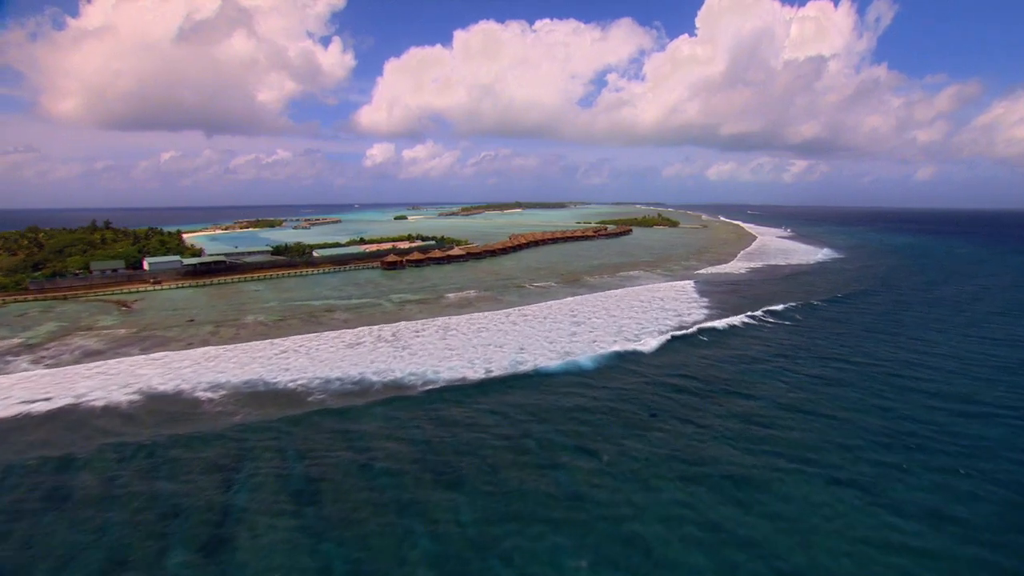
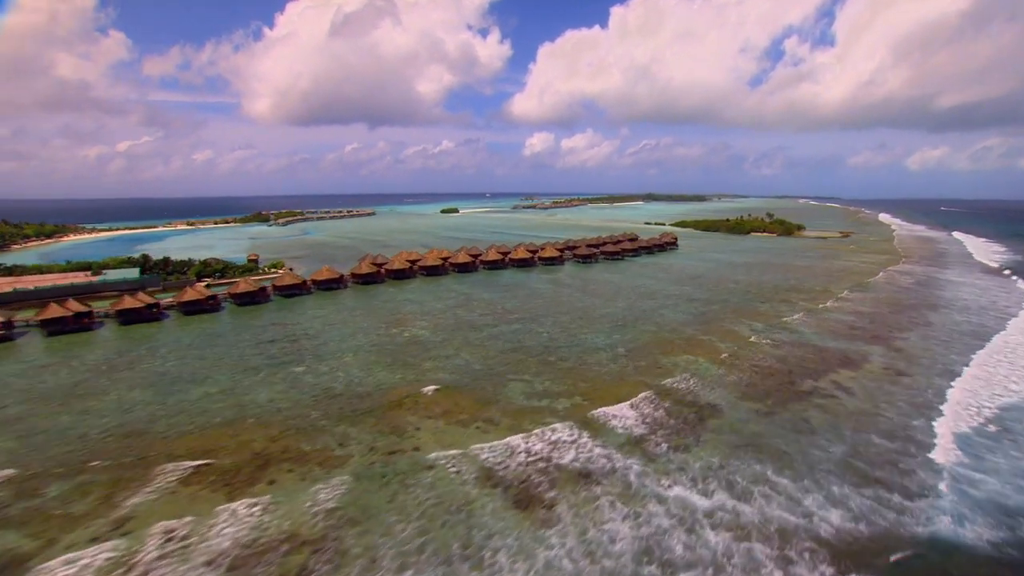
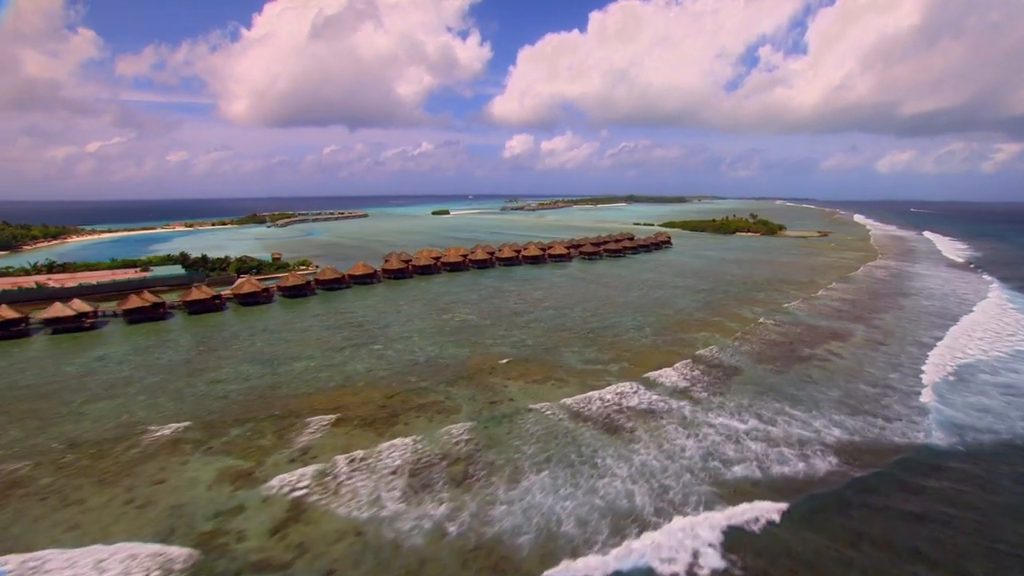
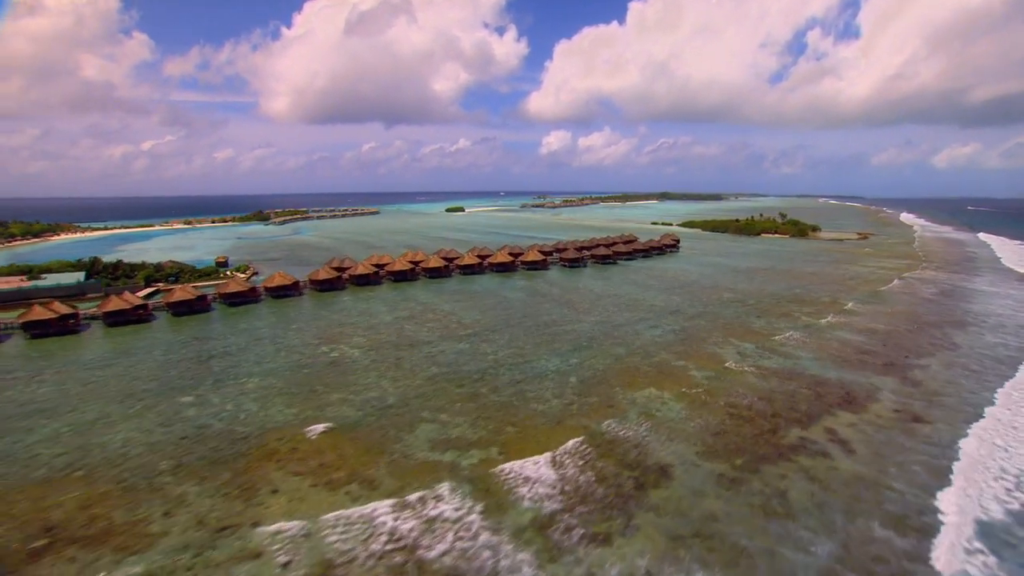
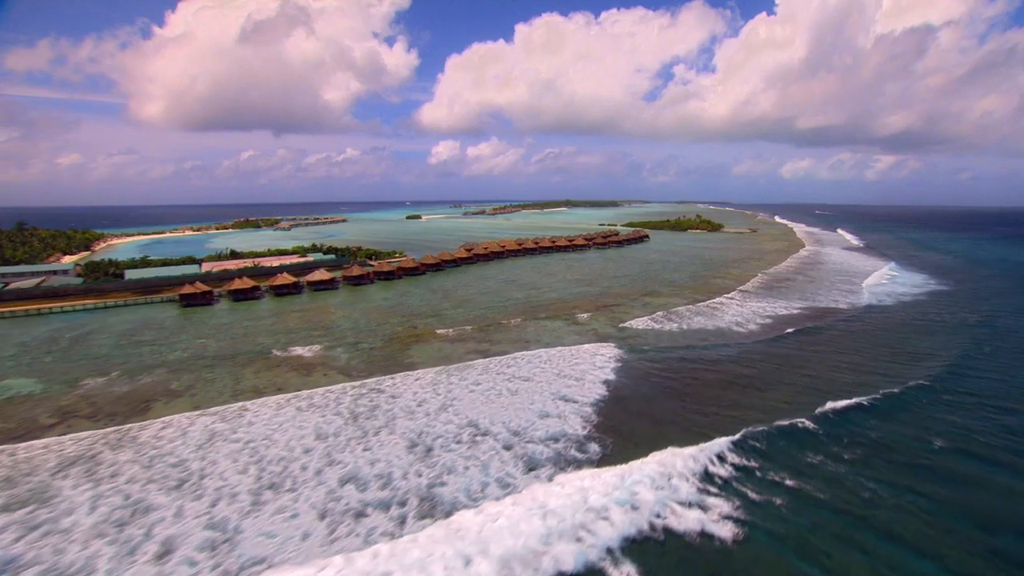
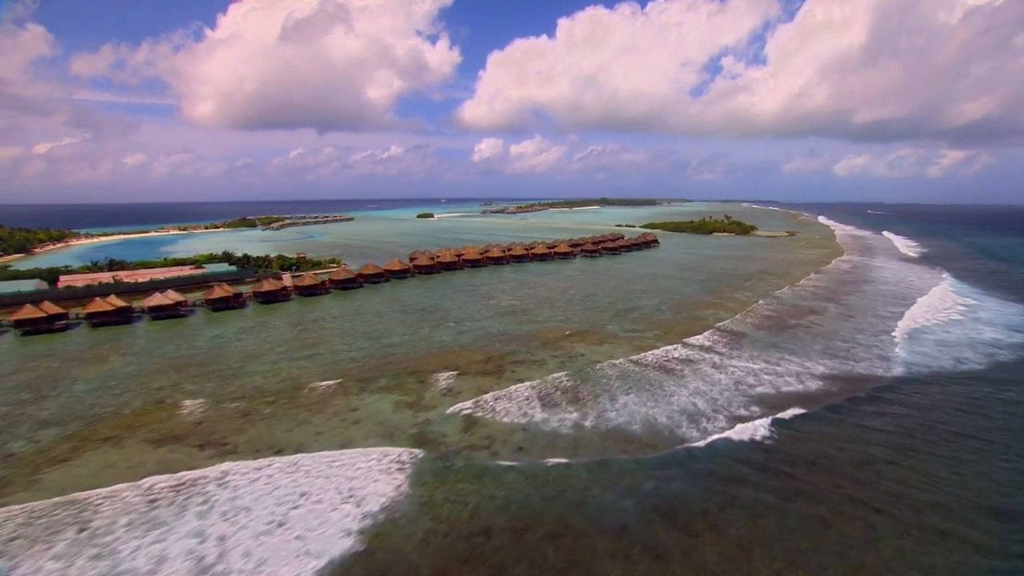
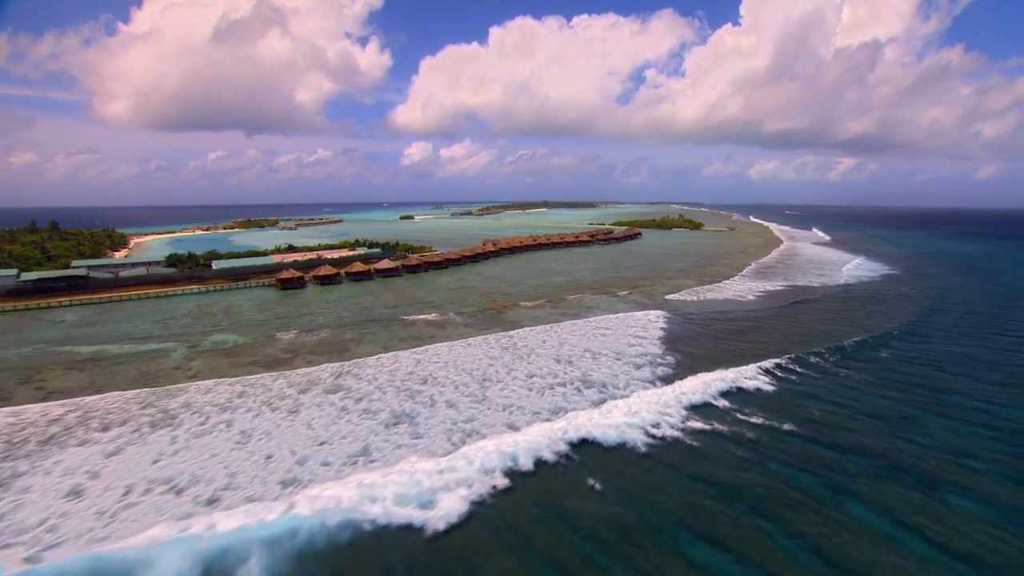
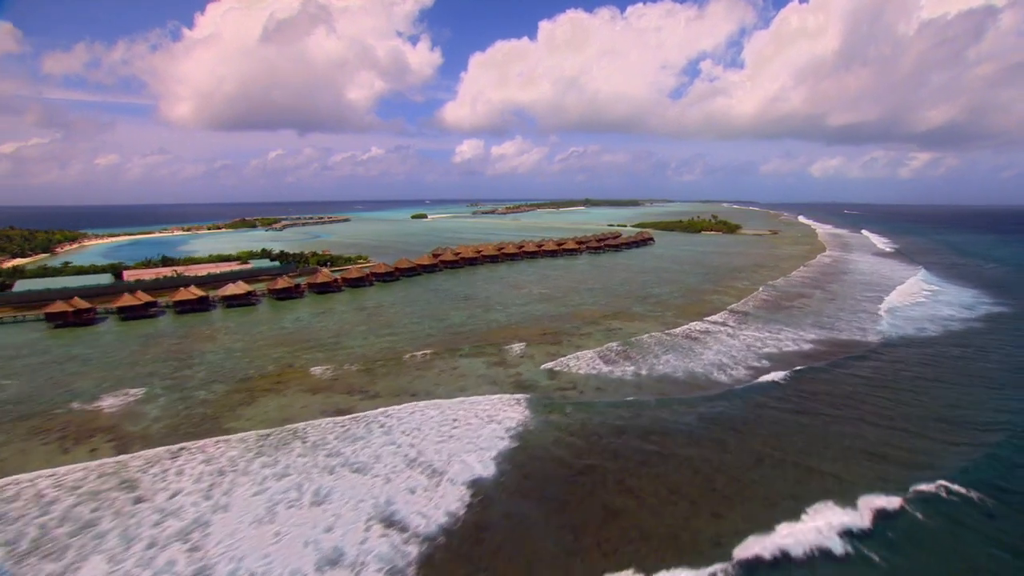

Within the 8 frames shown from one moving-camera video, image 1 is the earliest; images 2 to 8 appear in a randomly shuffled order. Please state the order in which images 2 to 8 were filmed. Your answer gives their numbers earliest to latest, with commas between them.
7, 5, 8, 6, 3, 2, 4
